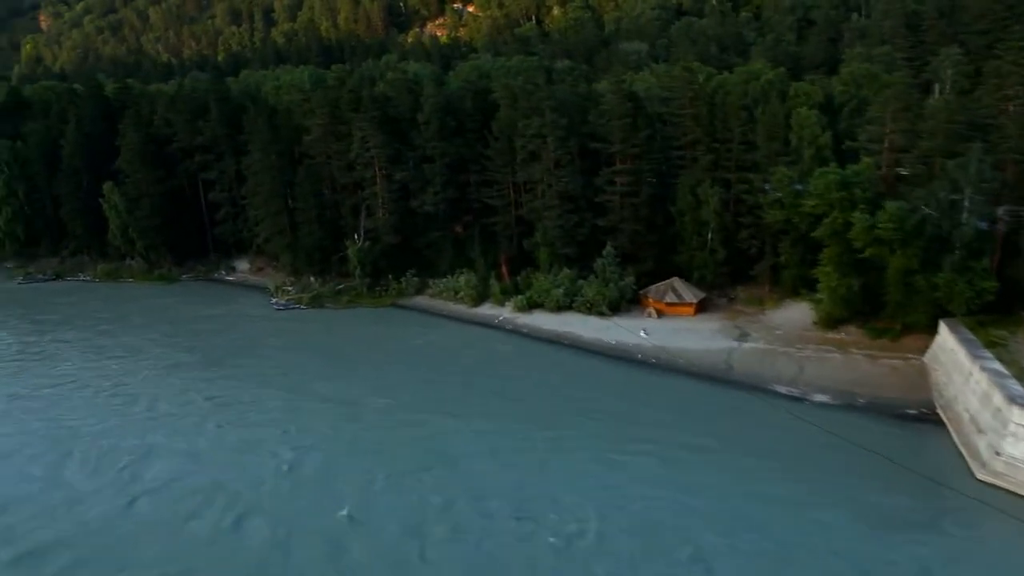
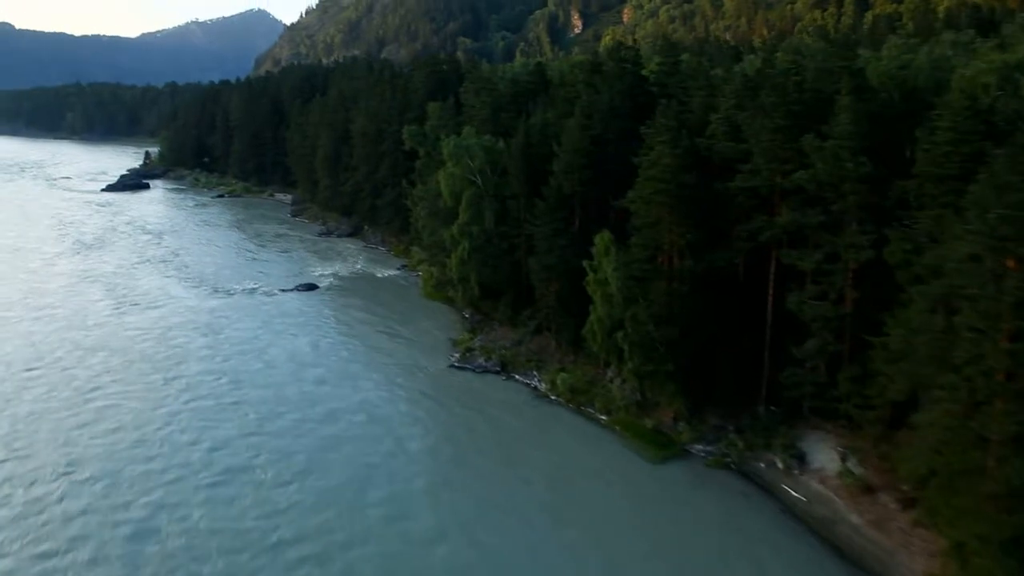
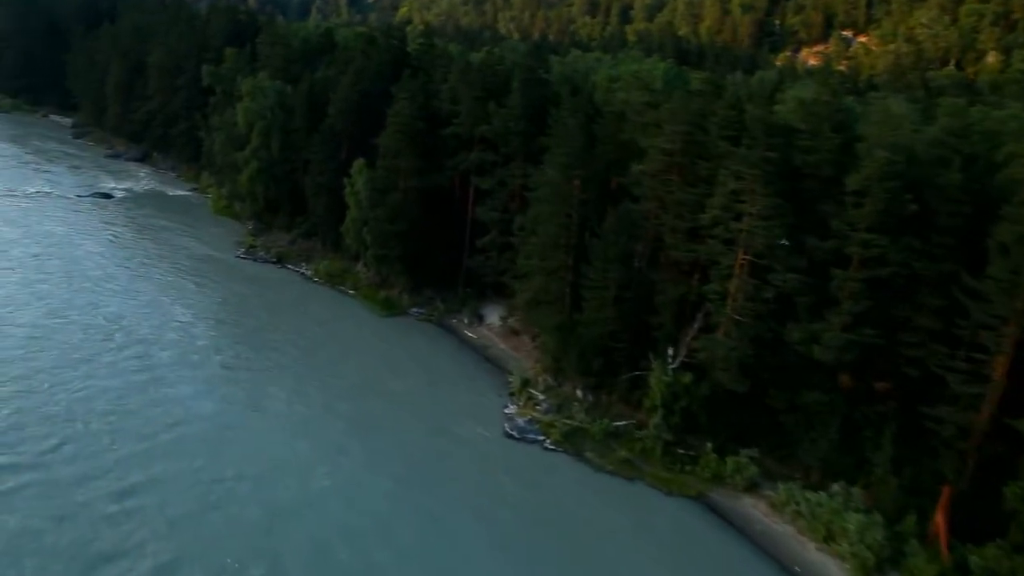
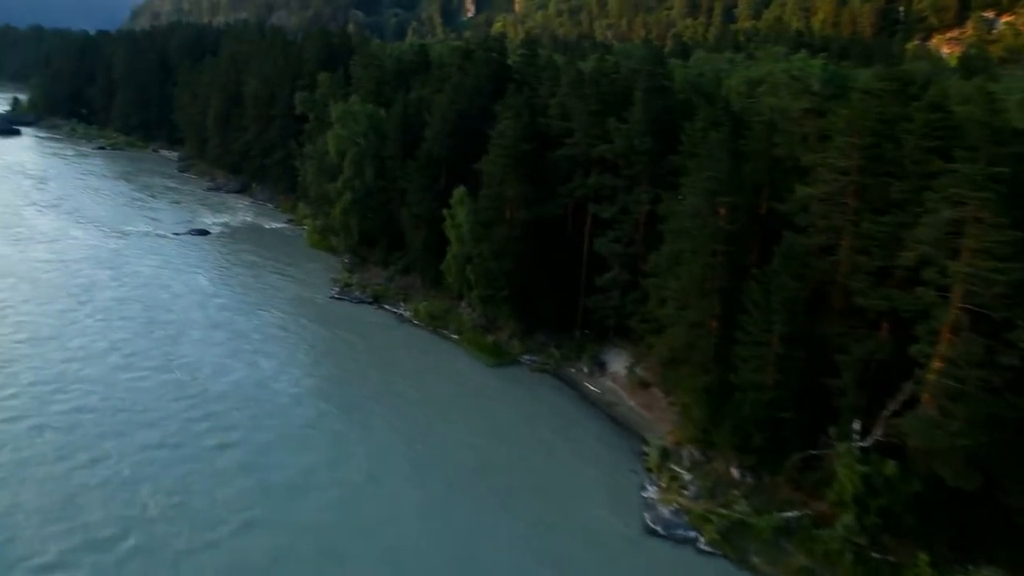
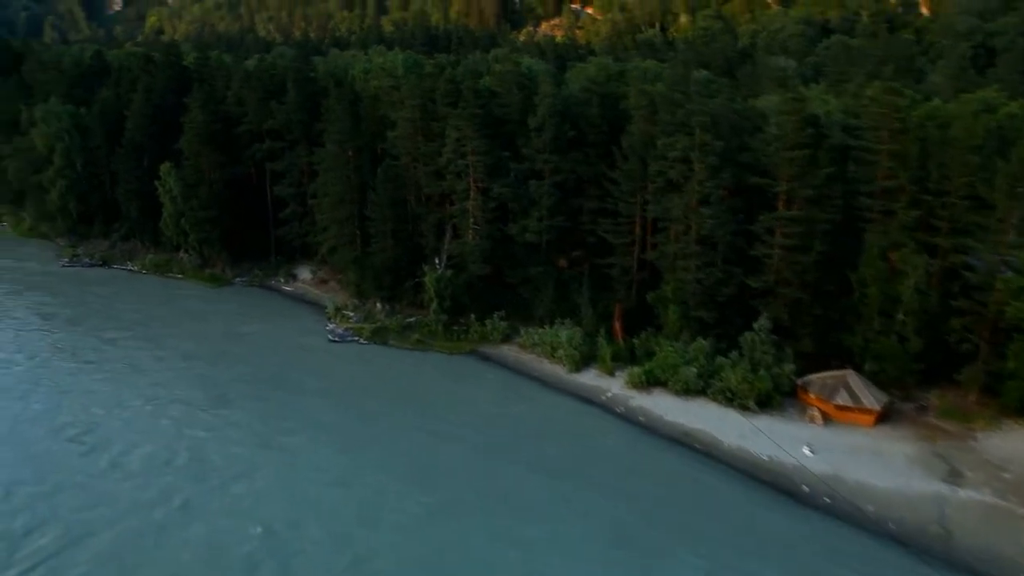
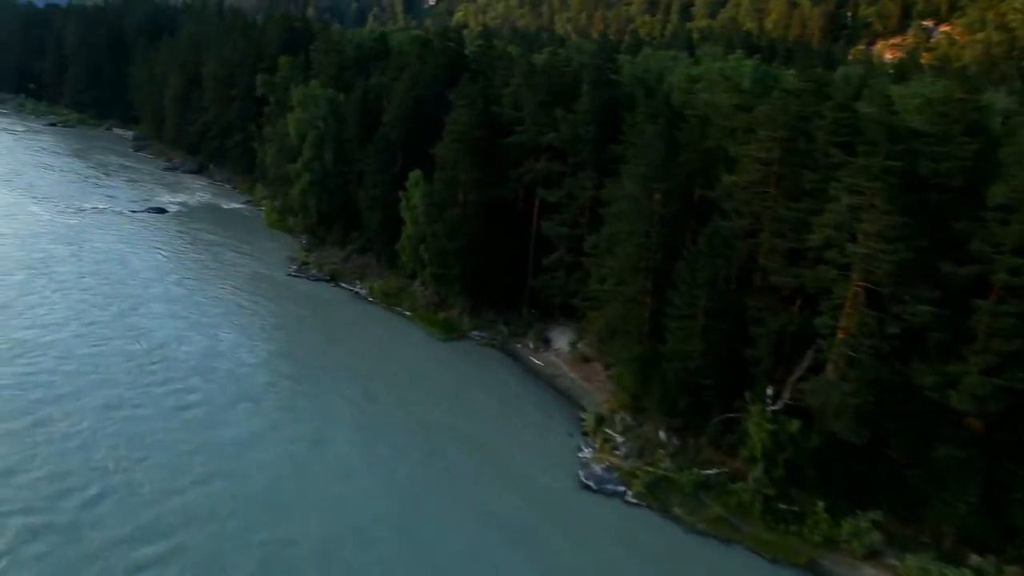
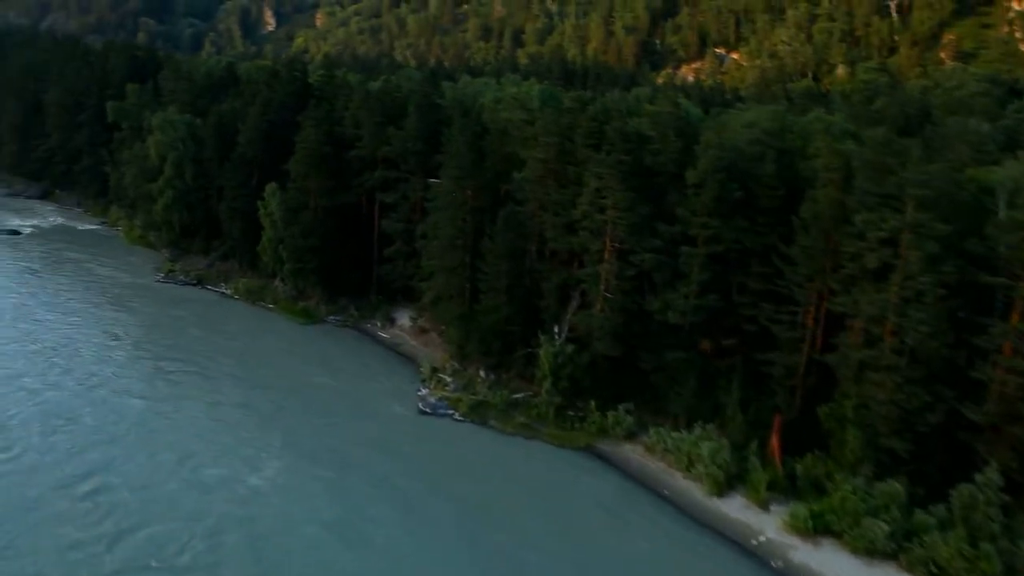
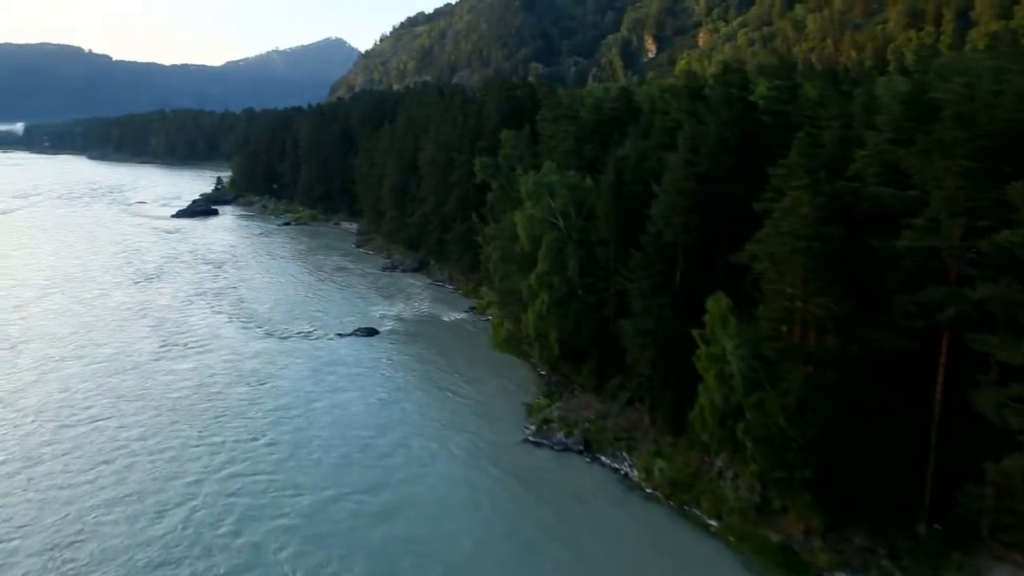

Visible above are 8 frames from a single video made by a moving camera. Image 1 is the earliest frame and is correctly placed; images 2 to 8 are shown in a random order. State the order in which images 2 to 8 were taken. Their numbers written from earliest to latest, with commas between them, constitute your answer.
5, 7, 3, 6, 4, 2, 8
